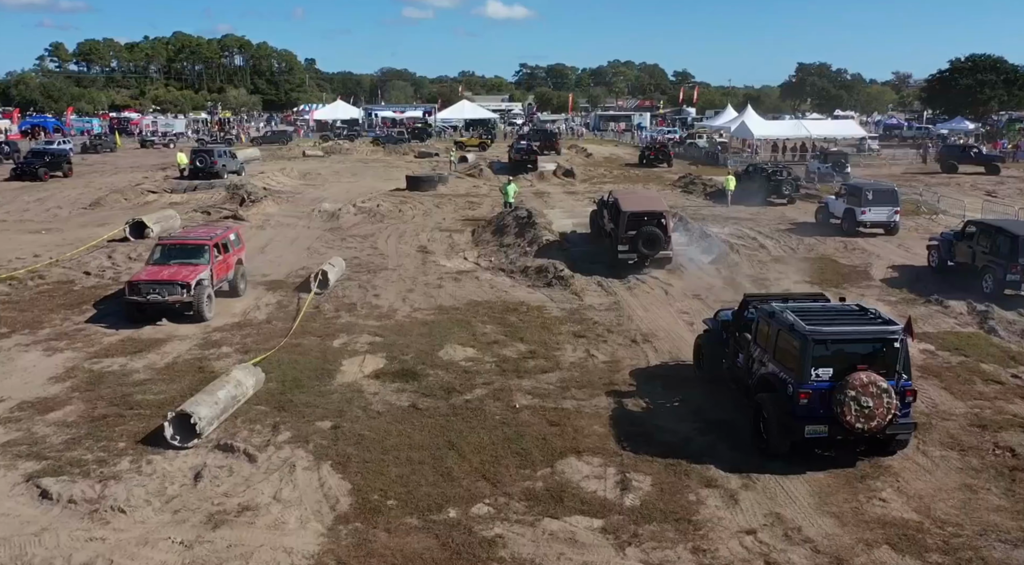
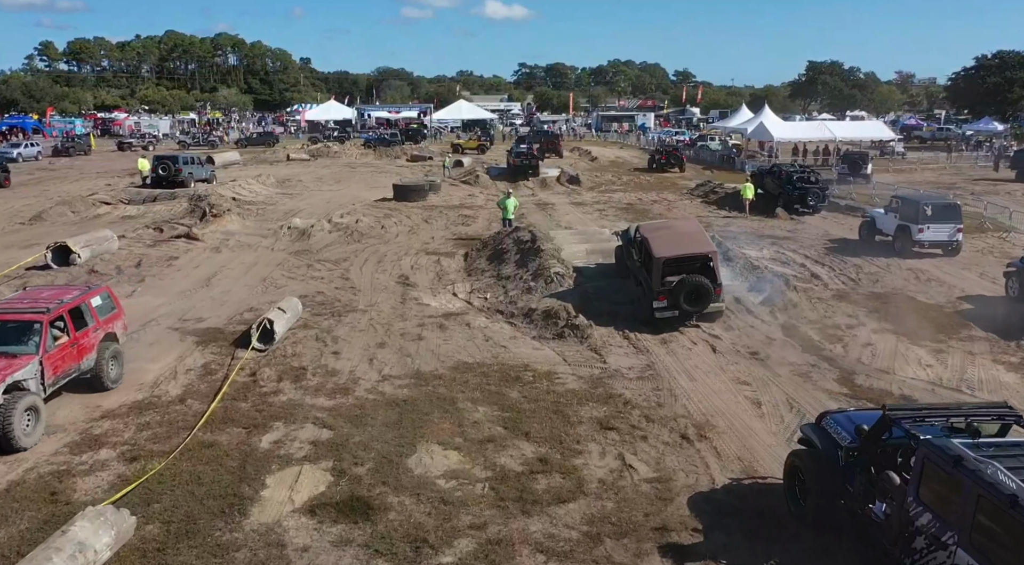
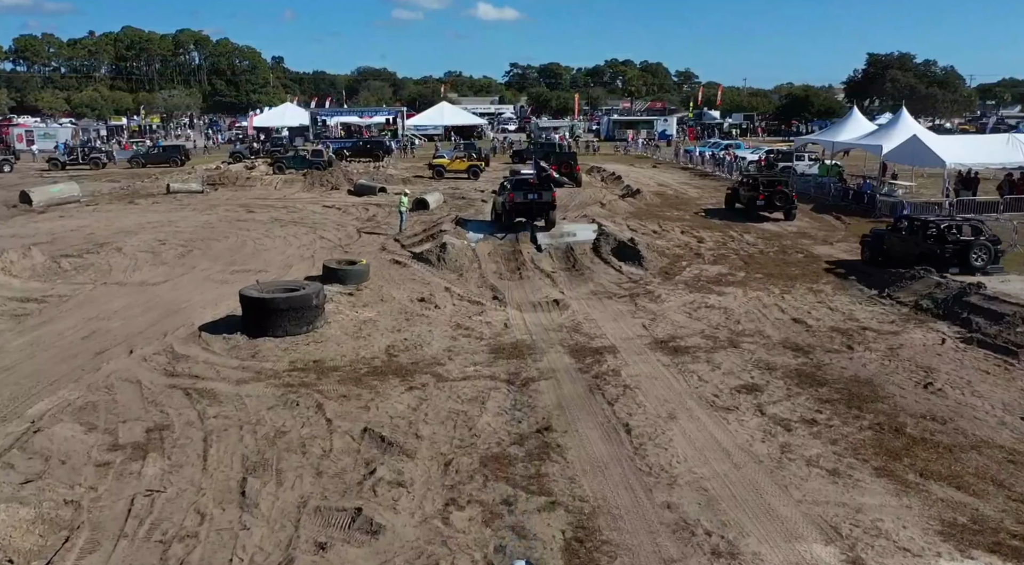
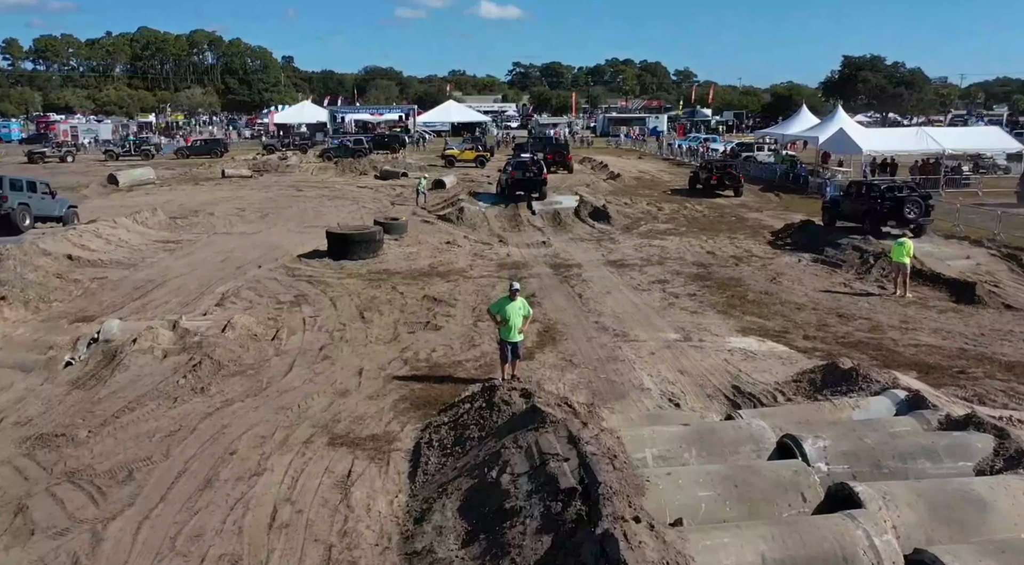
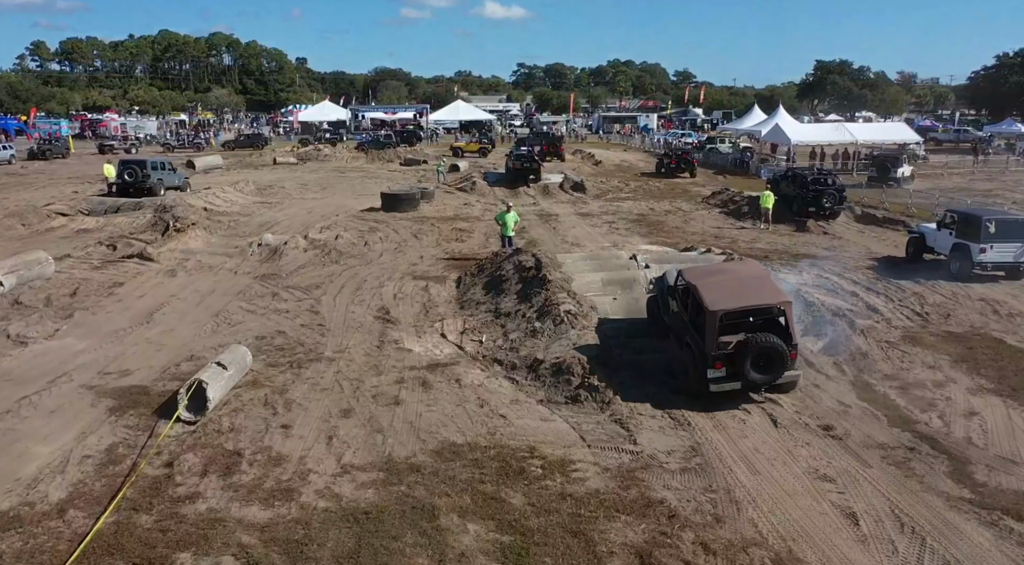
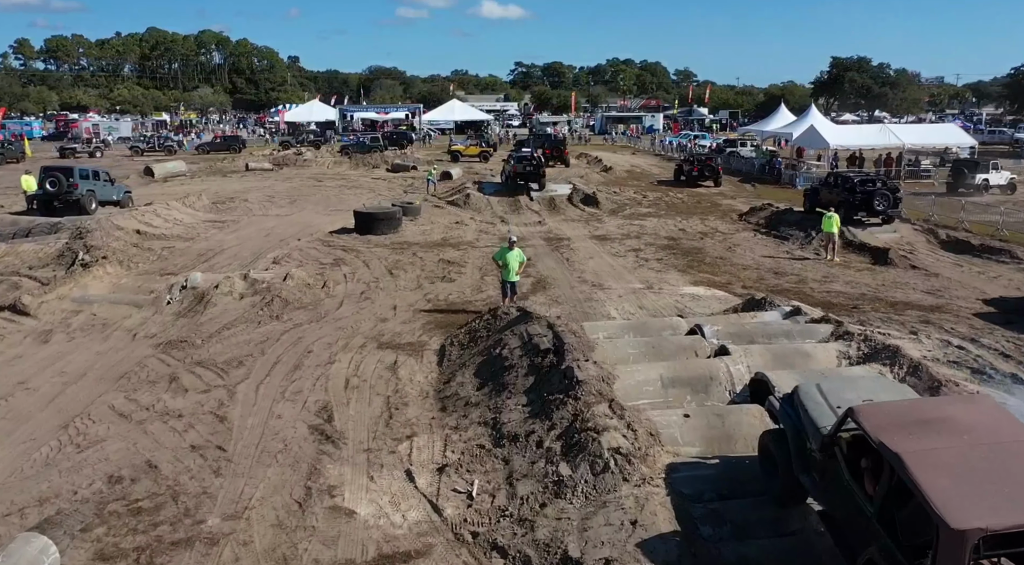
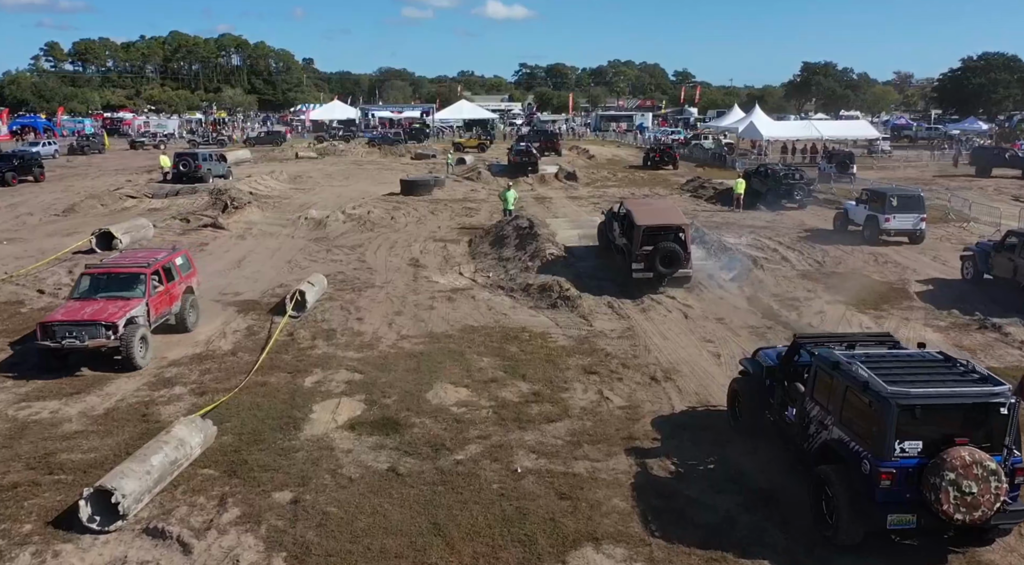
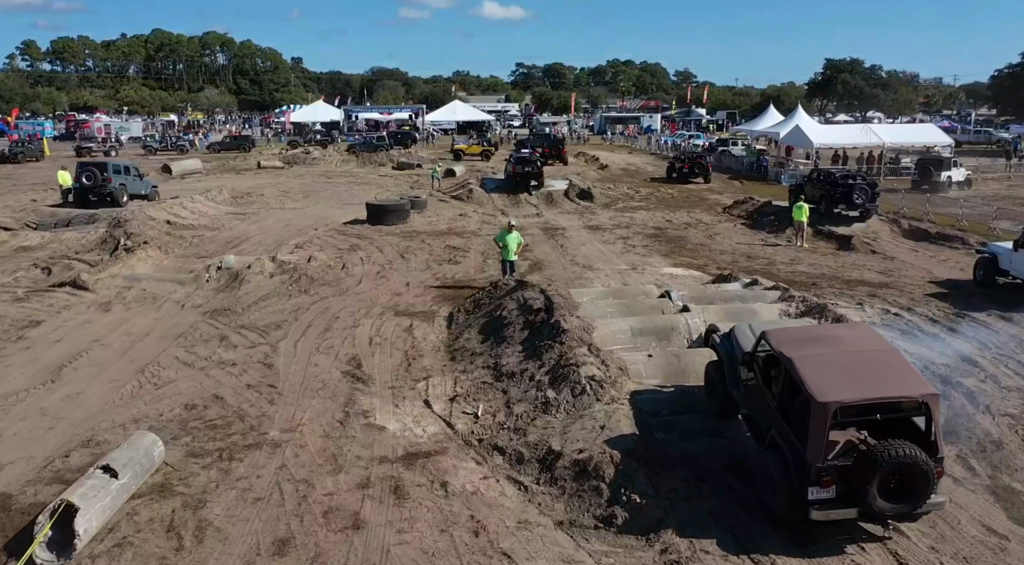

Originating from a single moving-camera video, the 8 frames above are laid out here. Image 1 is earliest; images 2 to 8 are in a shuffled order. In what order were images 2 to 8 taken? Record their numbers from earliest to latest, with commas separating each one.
7, 2, 5, 8, 6, 4, 3
